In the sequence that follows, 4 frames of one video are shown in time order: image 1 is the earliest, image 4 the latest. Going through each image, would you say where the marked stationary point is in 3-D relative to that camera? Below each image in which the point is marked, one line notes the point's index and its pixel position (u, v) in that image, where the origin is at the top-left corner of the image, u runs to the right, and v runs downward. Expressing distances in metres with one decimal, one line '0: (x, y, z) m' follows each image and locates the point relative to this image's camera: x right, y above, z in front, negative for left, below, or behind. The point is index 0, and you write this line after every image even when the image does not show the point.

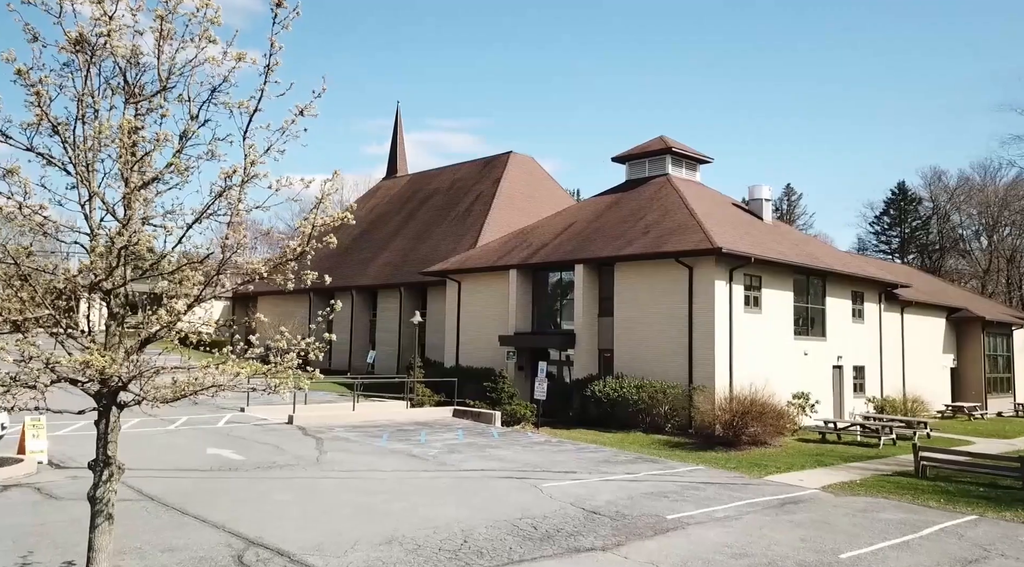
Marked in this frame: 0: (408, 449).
0: (-2.1, -3.3, +16.8) m
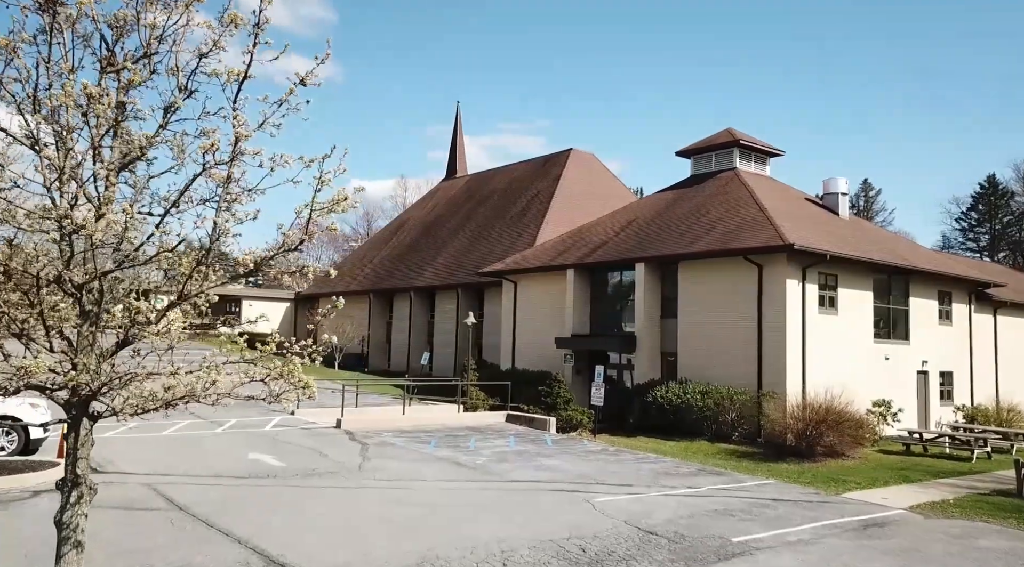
0: (-1.1, -3.3, +16.0) m
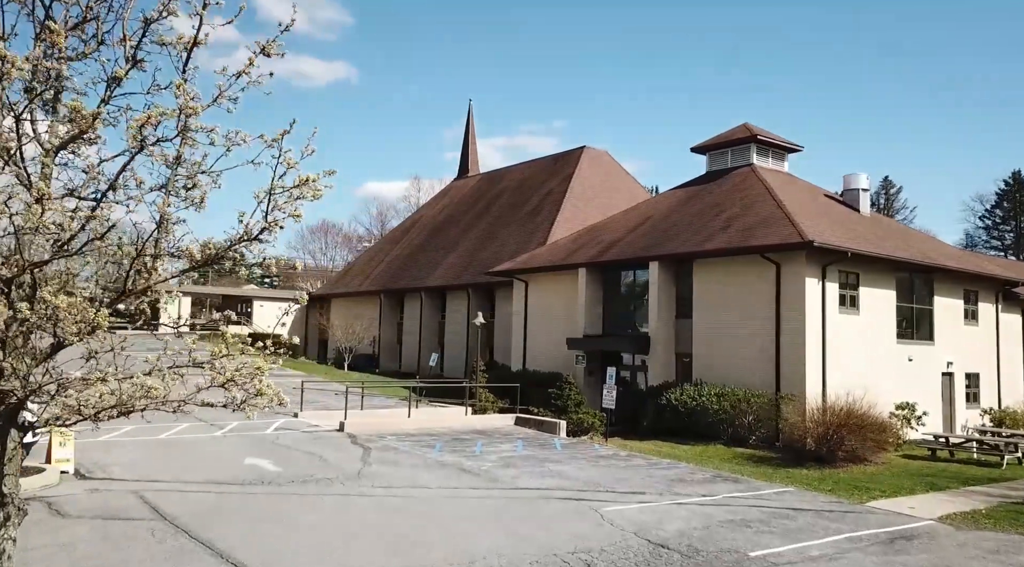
0: (-1.0, -3.3, +15.4) m
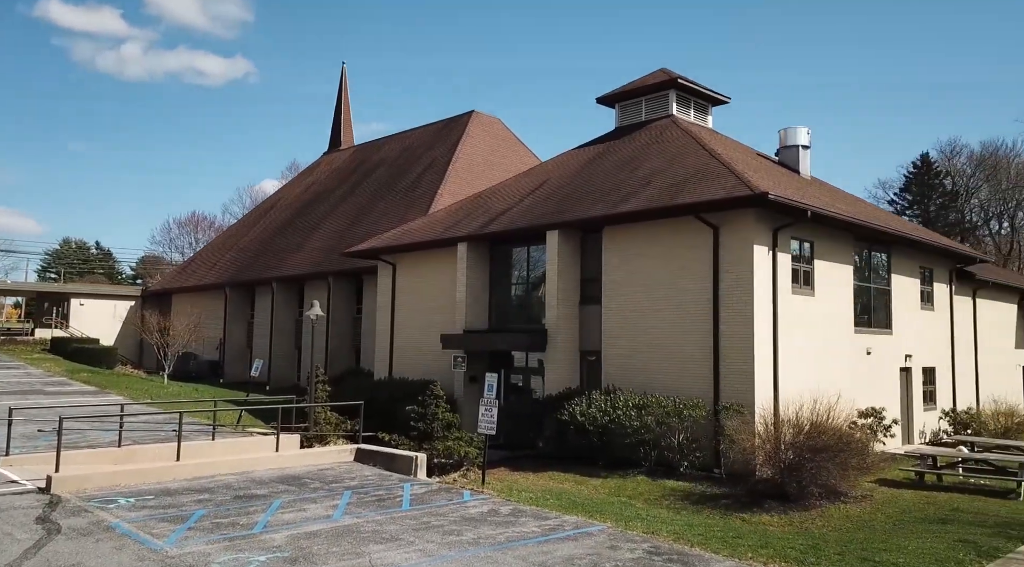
0: (-3.1, -2.8, +8.7) m
